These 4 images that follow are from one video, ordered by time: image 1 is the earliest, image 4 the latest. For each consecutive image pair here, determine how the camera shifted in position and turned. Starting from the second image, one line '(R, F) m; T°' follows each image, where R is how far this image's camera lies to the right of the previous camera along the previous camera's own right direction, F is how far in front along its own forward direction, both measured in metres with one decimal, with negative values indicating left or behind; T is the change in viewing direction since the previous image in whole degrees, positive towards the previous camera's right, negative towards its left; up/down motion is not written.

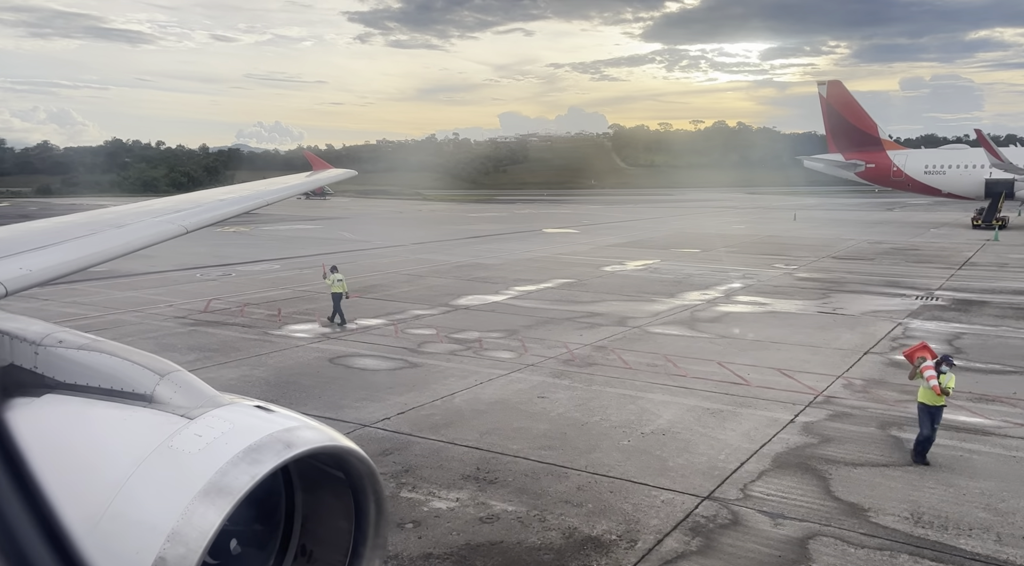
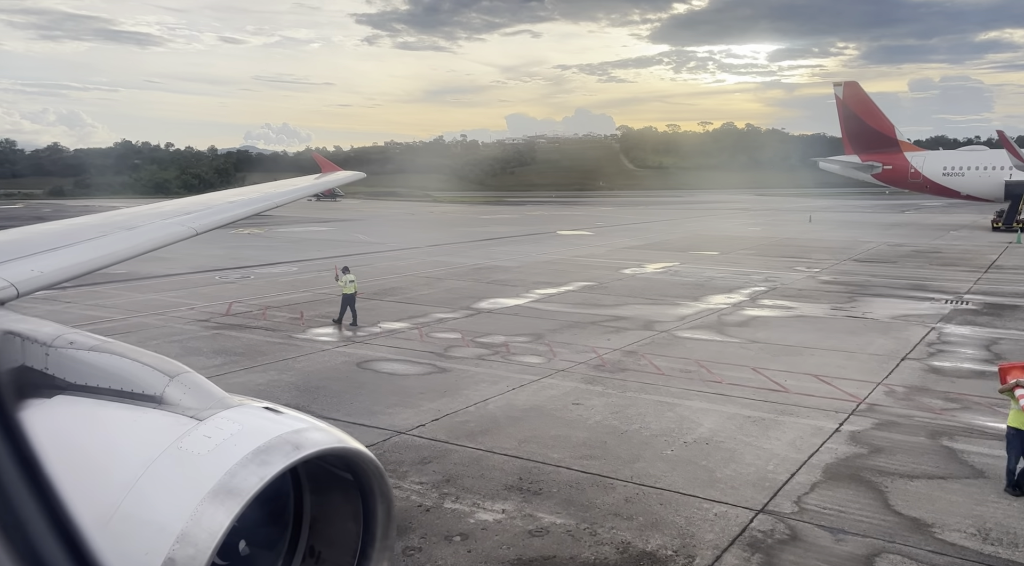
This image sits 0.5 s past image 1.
(-0.4, +0.2) m; -1°
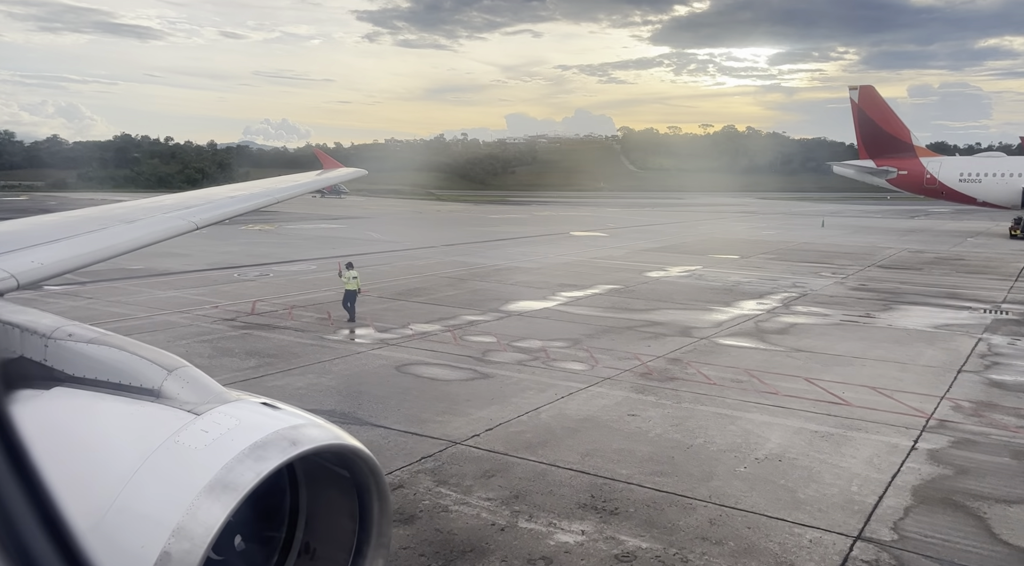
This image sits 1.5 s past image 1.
(-0.8, +0.5) m; 0°
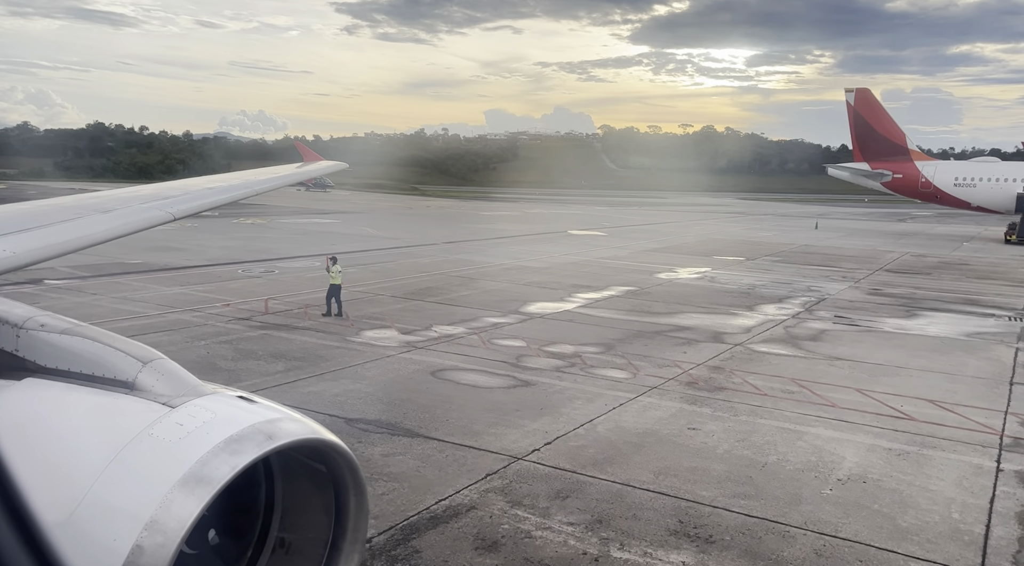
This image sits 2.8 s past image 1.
(-1.0, +0.6) m; +1°
